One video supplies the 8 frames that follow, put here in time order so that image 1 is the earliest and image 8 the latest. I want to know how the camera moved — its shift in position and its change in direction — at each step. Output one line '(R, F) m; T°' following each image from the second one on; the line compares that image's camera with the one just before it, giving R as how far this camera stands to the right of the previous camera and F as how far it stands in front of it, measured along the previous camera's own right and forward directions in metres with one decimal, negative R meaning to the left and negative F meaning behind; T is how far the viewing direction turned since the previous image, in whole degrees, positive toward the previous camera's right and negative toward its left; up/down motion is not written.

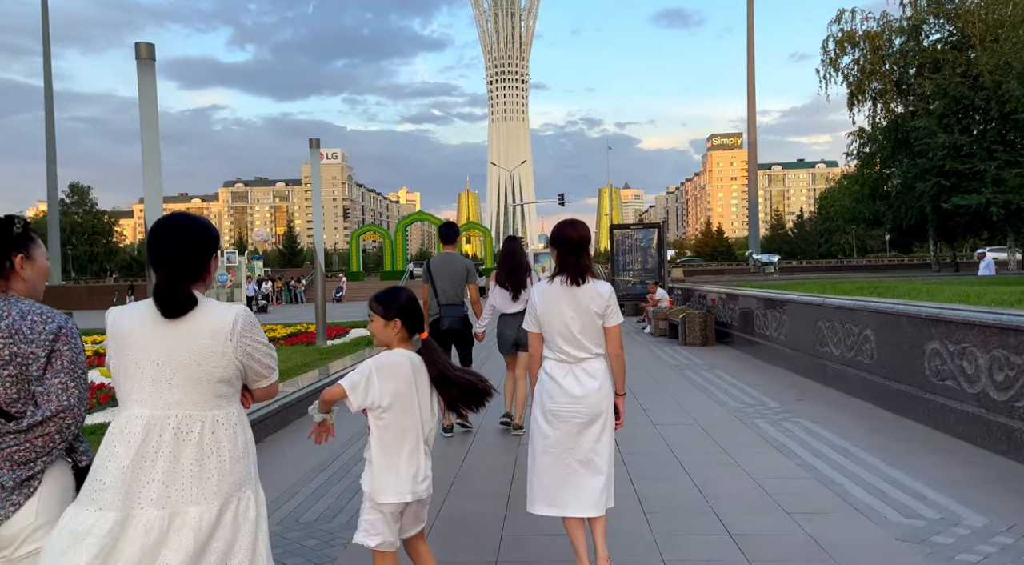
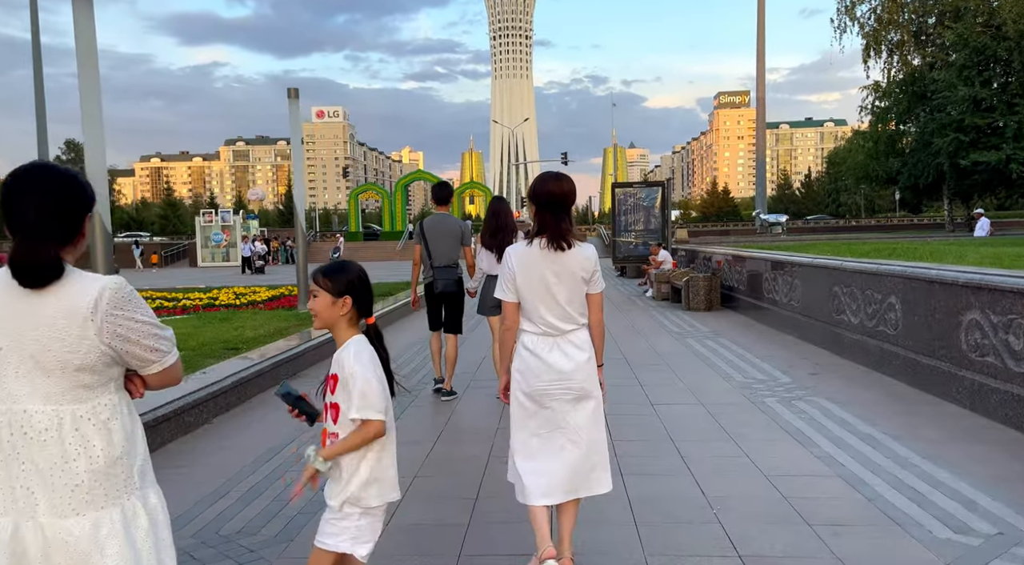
(+0.2, +0.8) m; 0°
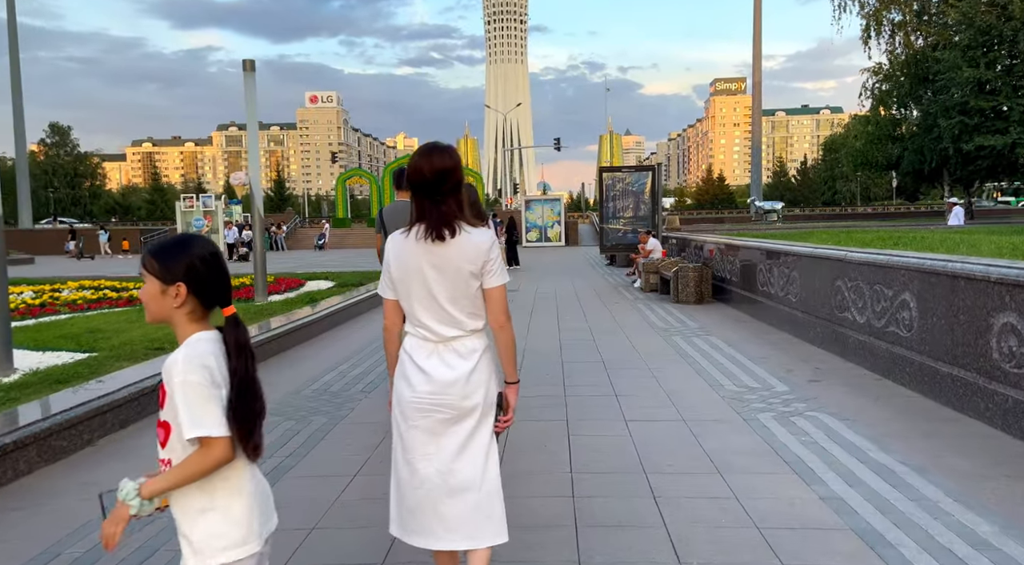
(+0.3, +0.9) m; 0°
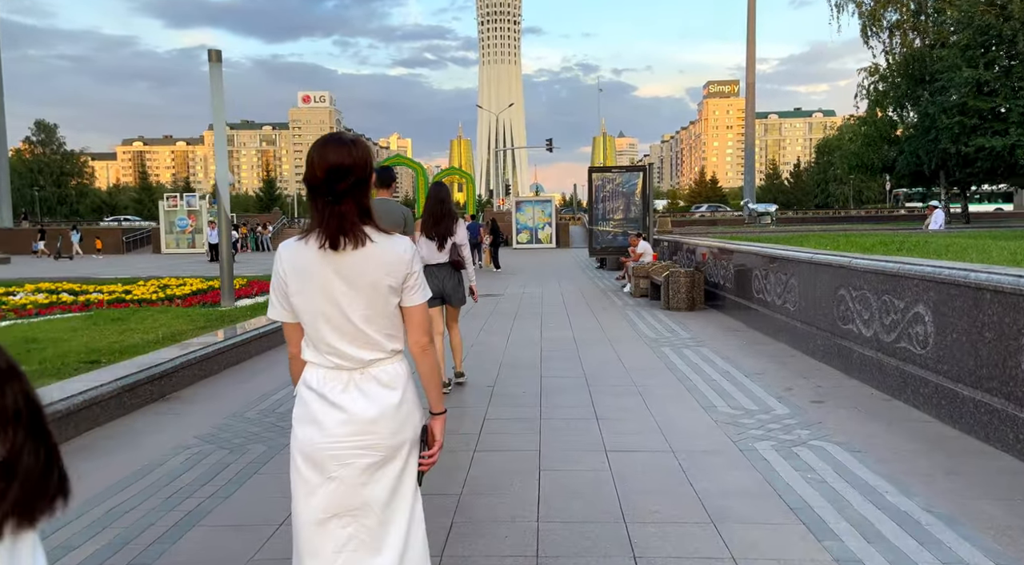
(+0.2, +0.6) m; +1°
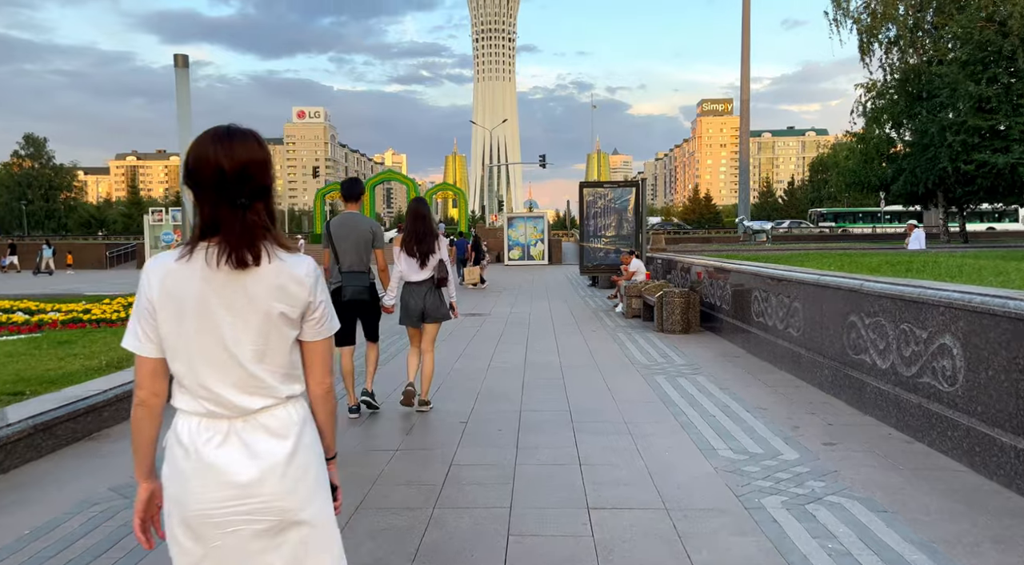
(+0.2, +0.7) m; 0°
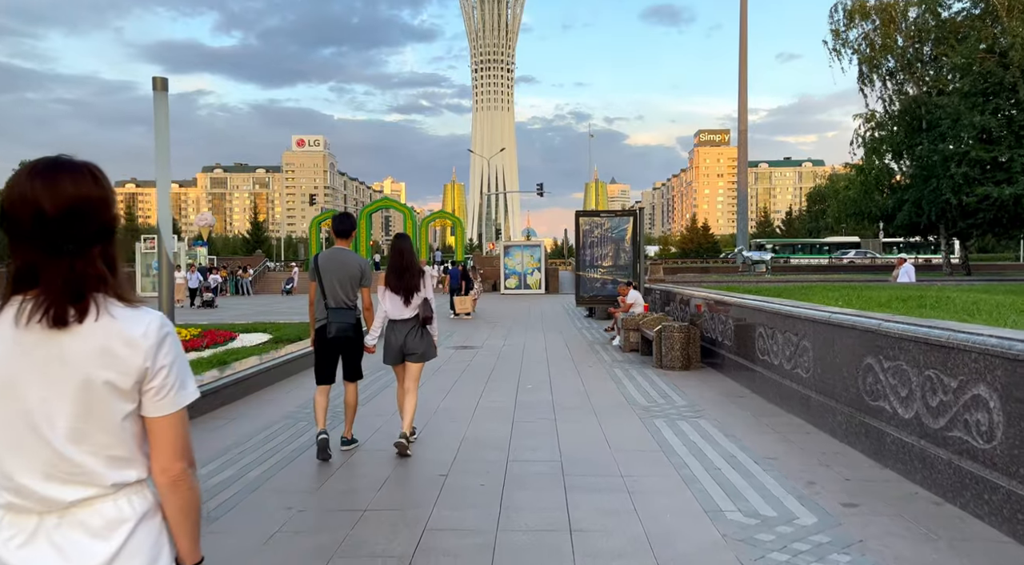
(+0.1, +0.5) m; 0°
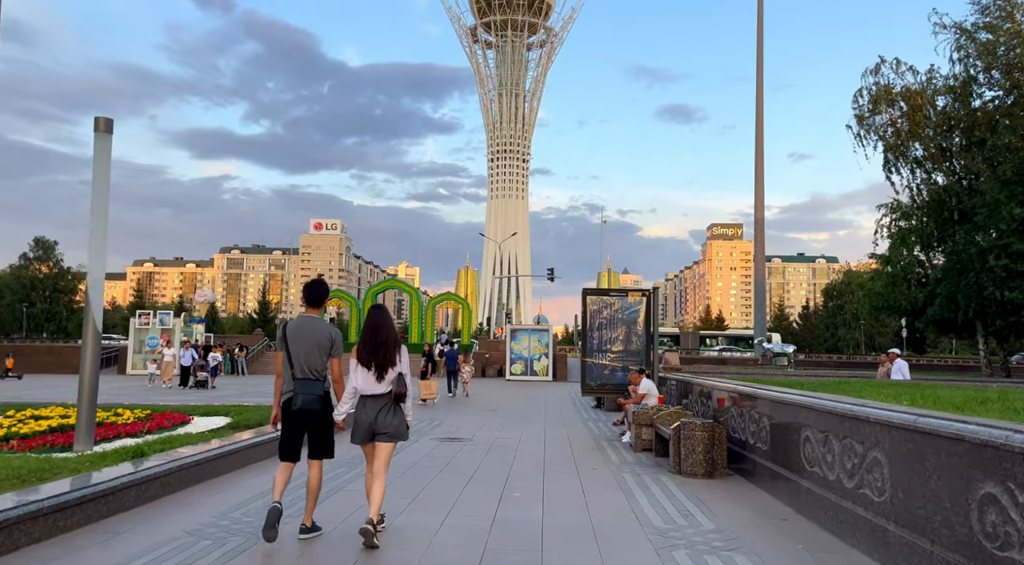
(+0.3, +1.6) m; -1°
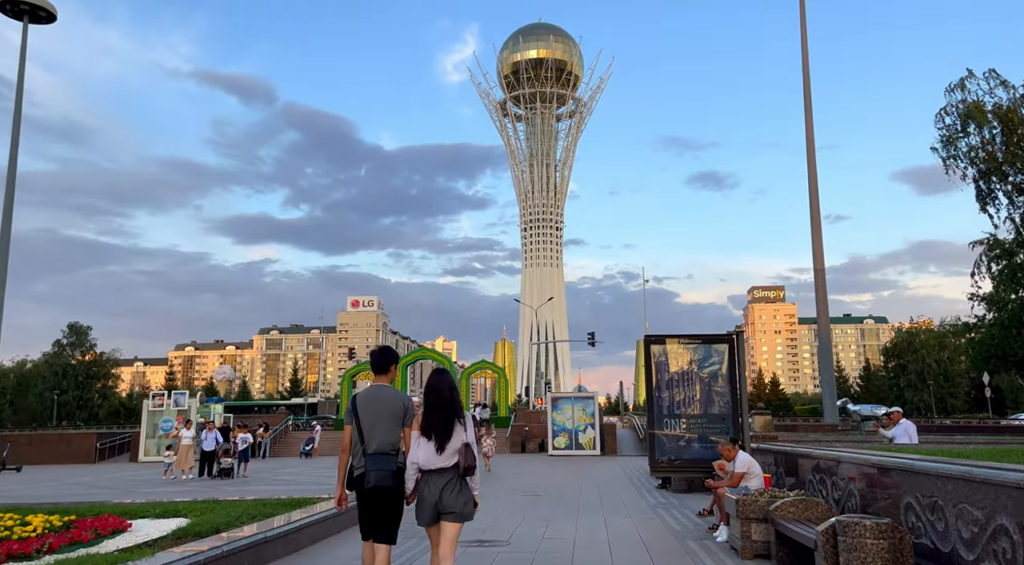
(-0.1, +3.0) m; -3°
